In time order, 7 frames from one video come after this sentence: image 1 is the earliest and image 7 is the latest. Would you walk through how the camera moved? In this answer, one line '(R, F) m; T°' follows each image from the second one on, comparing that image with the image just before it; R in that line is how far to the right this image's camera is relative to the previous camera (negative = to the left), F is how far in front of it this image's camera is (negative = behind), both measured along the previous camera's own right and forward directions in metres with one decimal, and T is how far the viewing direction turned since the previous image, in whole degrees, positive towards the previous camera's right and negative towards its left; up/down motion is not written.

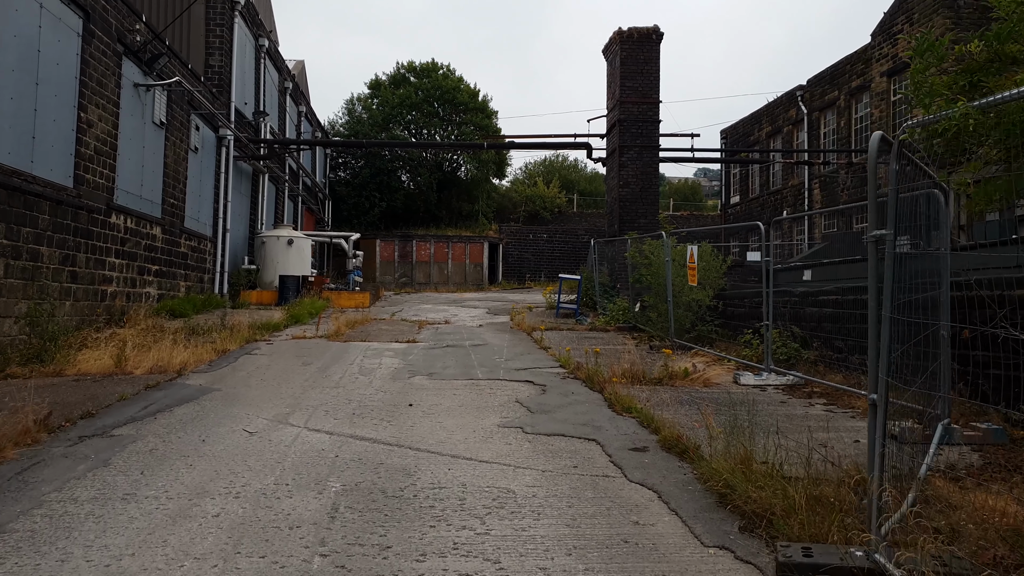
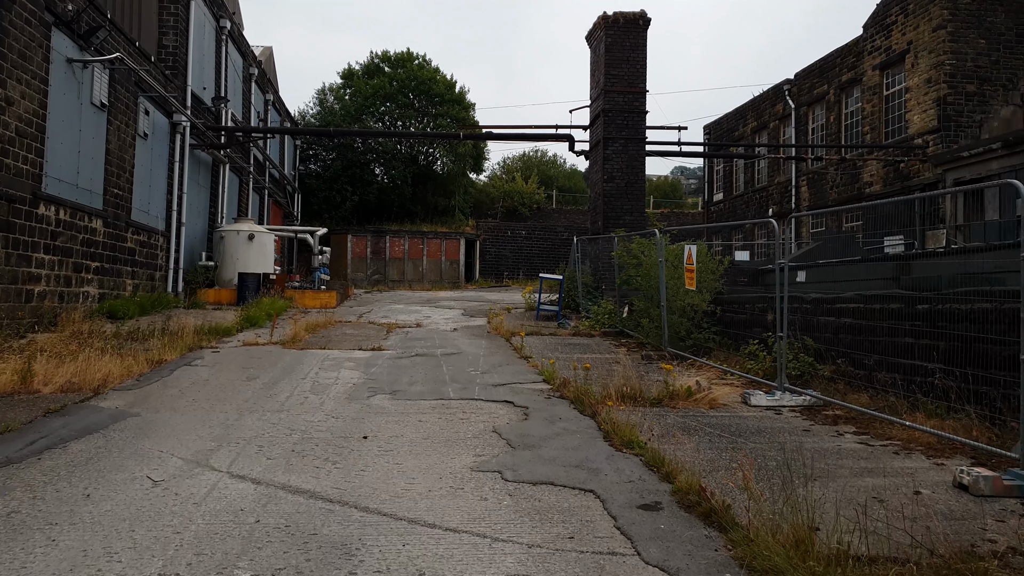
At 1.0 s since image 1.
(0.0, +0.9) m; +2°
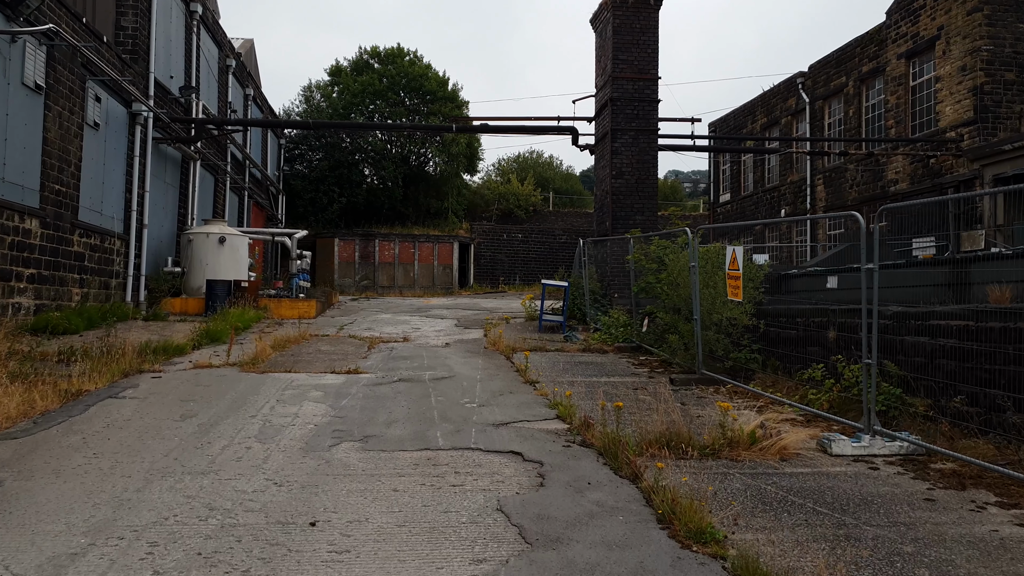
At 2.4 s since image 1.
(-0.1, +1.3) m; 0°
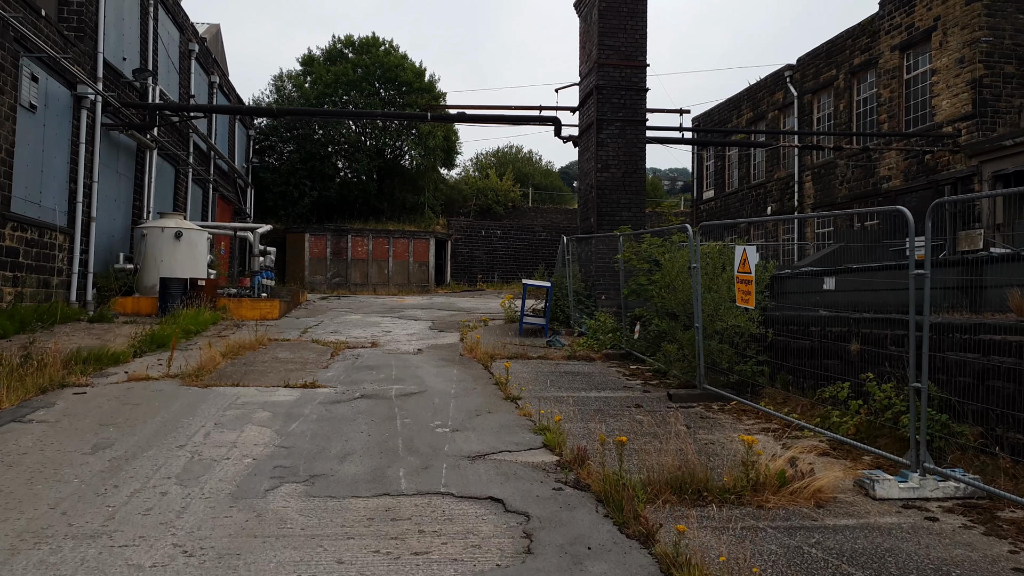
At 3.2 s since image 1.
(0.0, +0.8) m; +2°
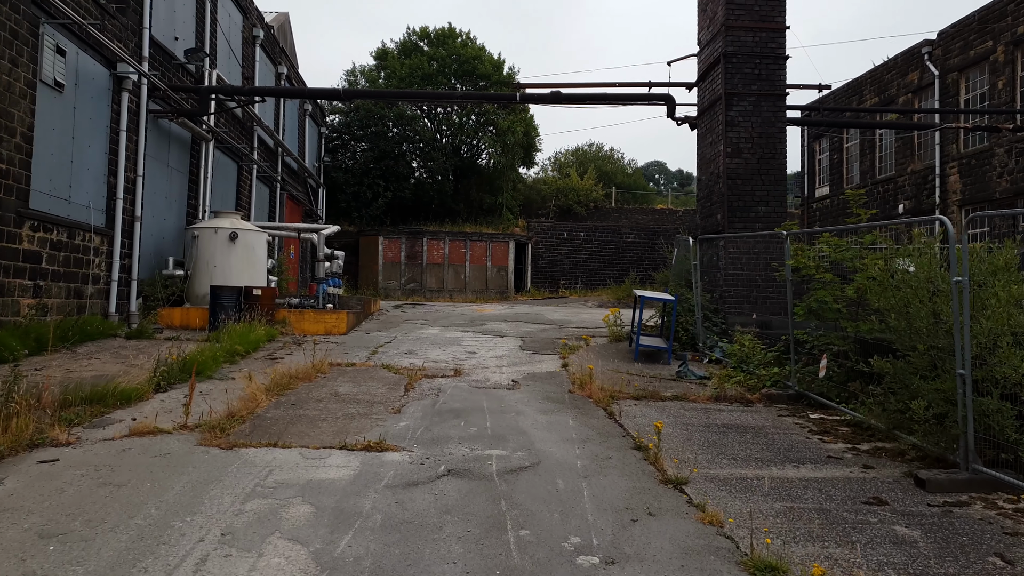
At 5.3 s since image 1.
(-0.4, +1.8) m; -5°
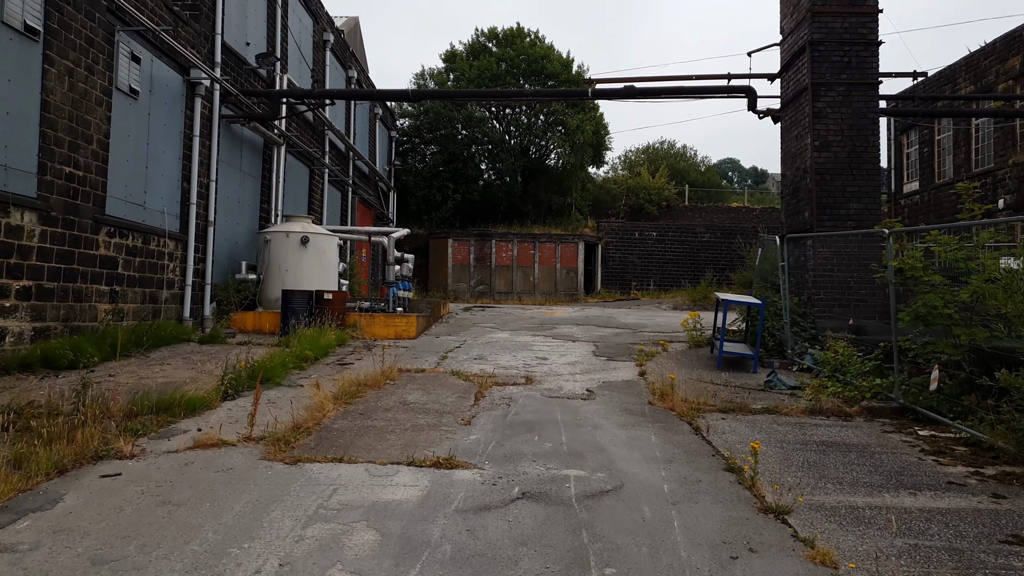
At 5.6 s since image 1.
(0.0, +0.3) m; -5°
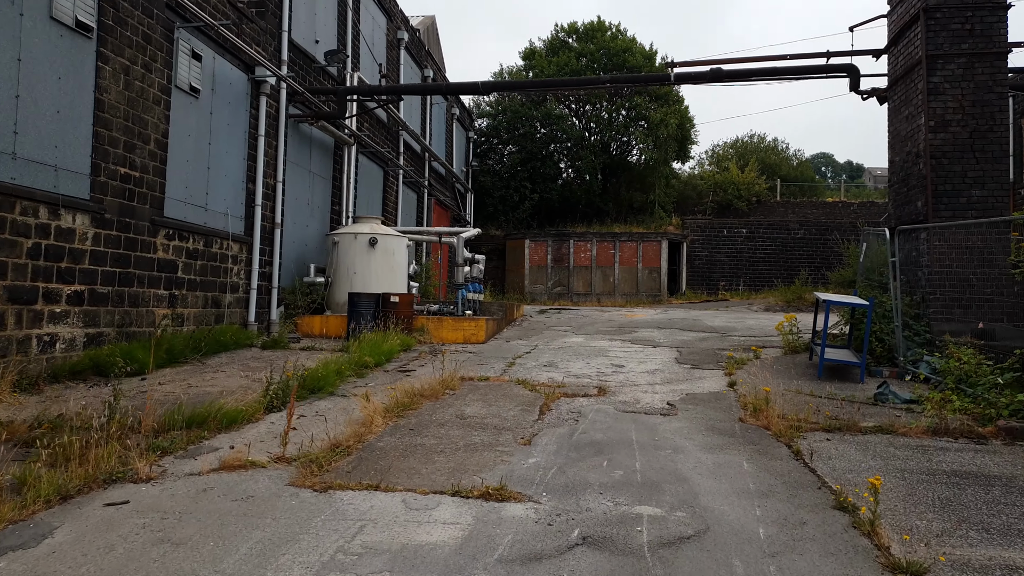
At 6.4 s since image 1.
(+0.1, +0.6) m; -6°
